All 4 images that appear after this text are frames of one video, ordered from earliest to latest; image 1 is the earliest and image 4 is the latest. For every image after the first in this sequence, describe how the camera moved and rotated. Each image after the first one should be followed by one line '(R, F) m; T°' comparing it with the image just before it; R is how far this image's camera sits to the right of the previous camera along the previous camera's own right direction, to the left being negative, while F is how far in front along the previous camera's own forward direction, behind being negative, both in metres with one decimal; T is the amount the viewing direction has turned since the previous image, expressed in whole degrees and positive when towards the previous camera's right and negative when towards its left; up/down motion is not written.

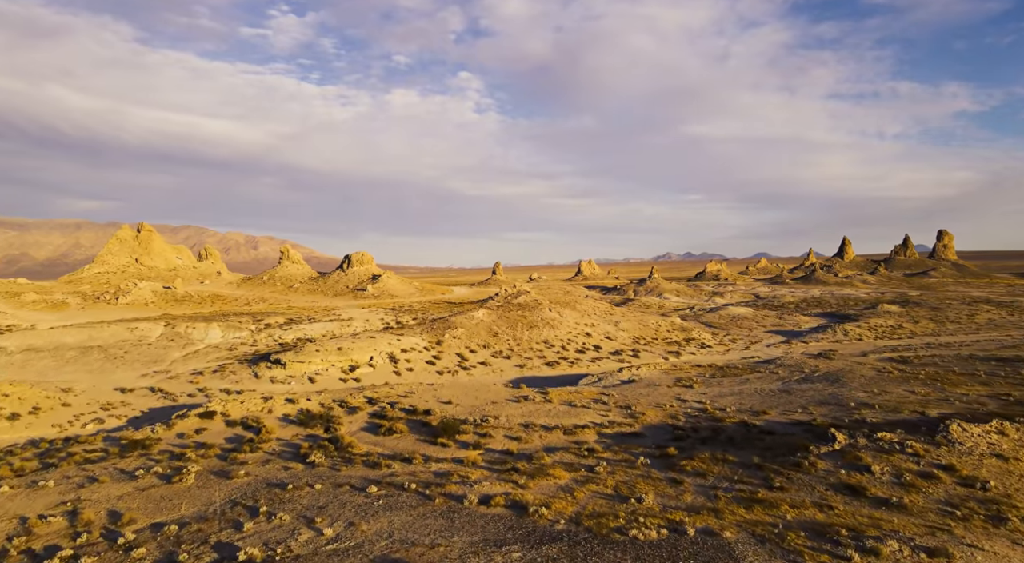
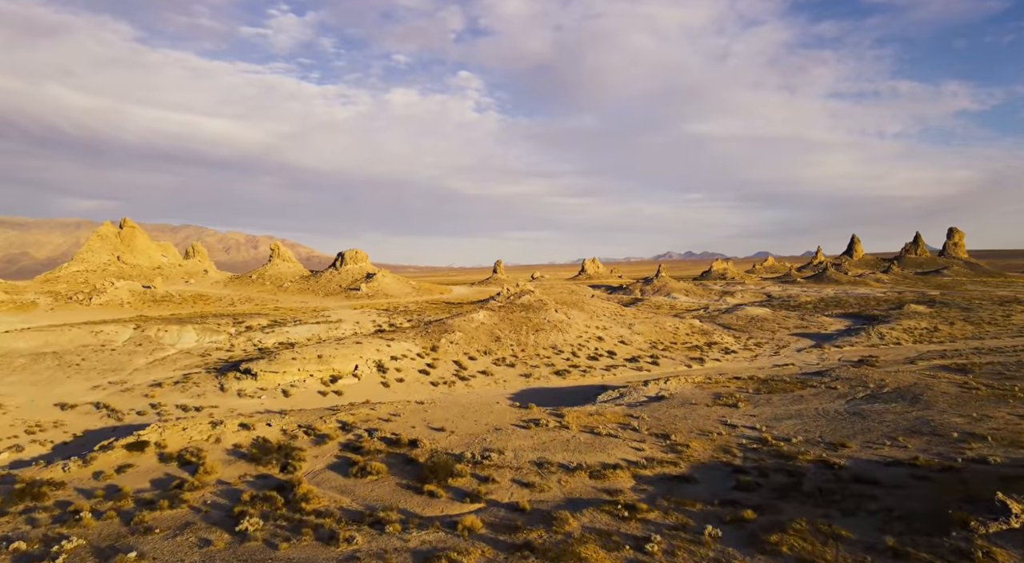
(-0.3, +5.6) m; 0°
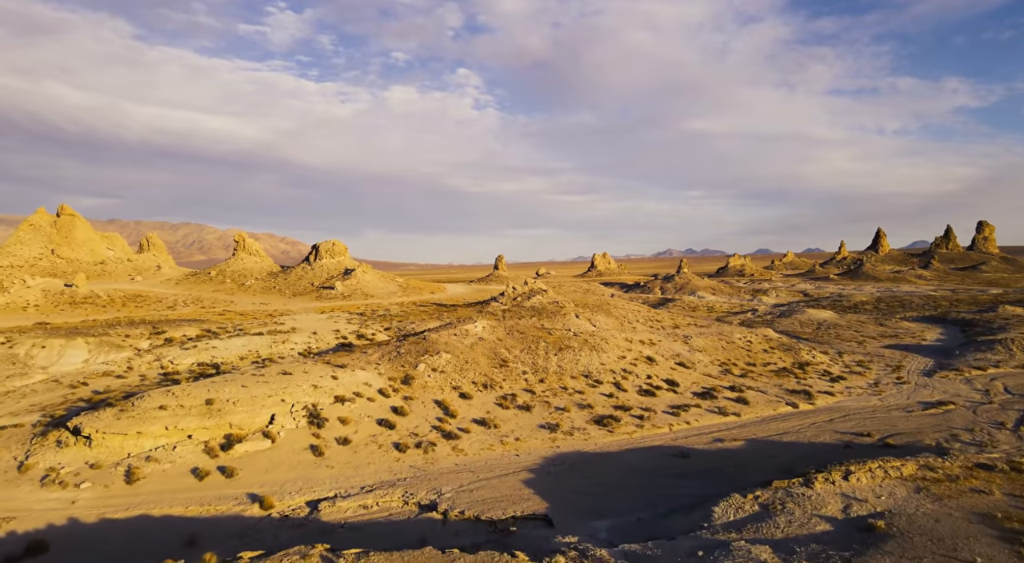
(-0.7, +15.6) m; 0°
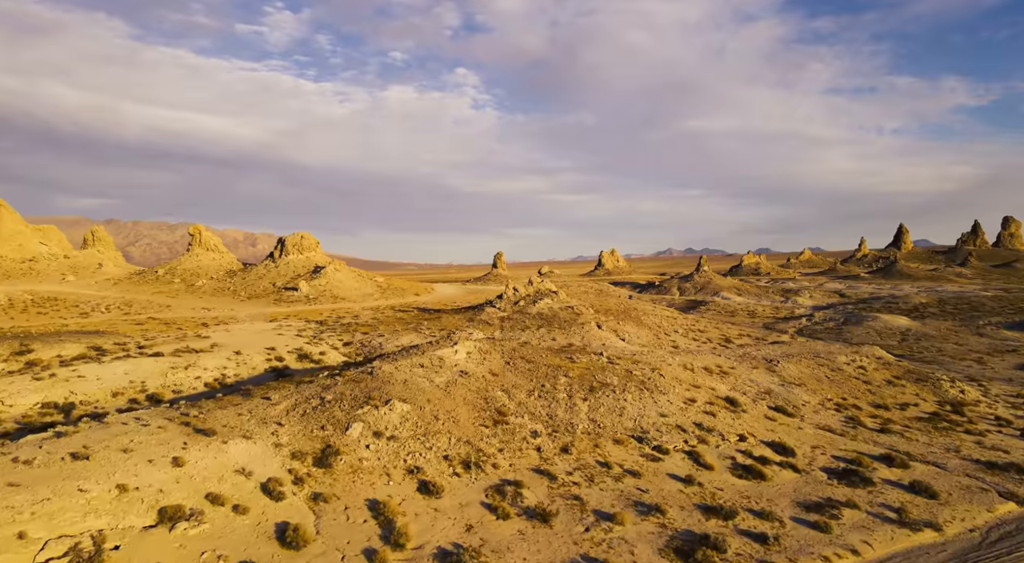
(-0.1, +13.3) m; 0°
